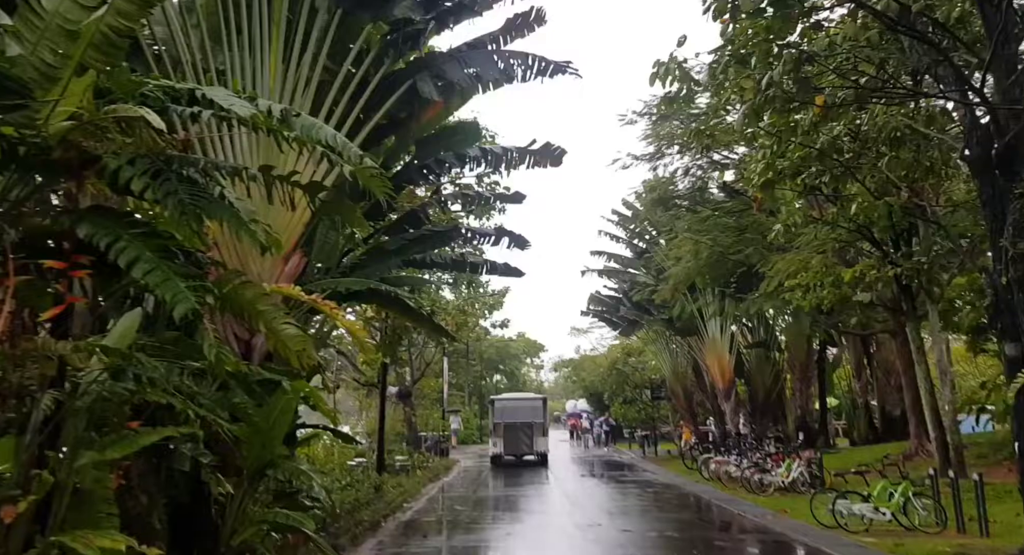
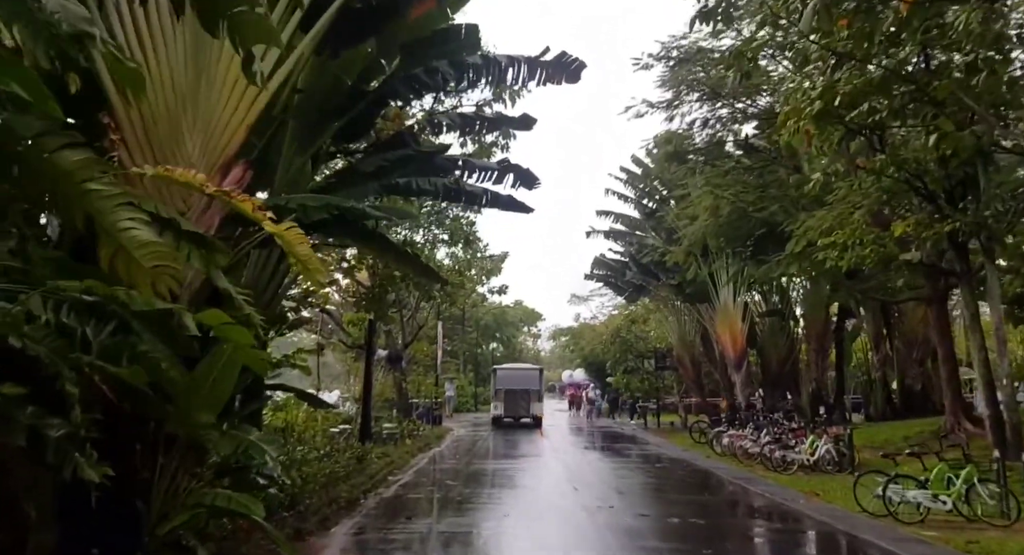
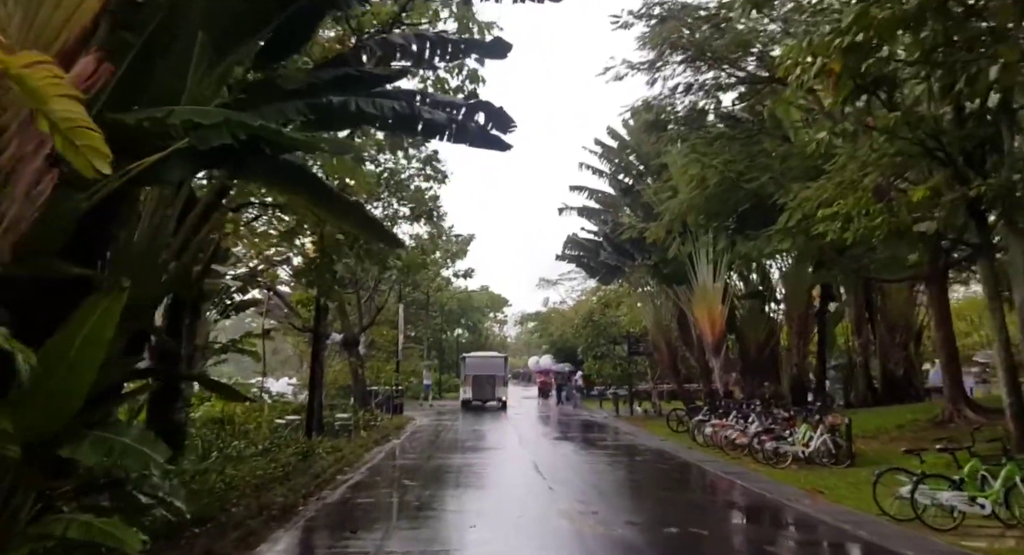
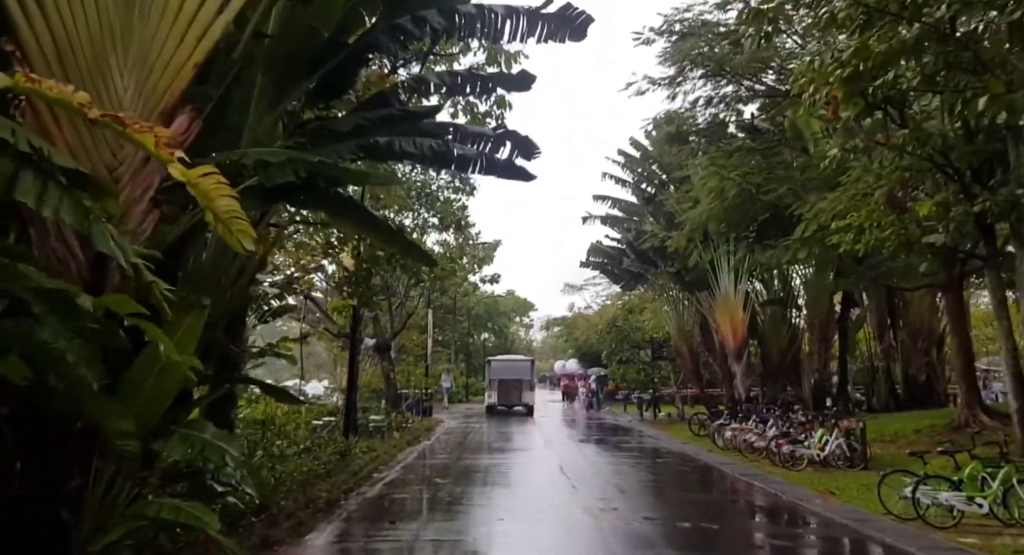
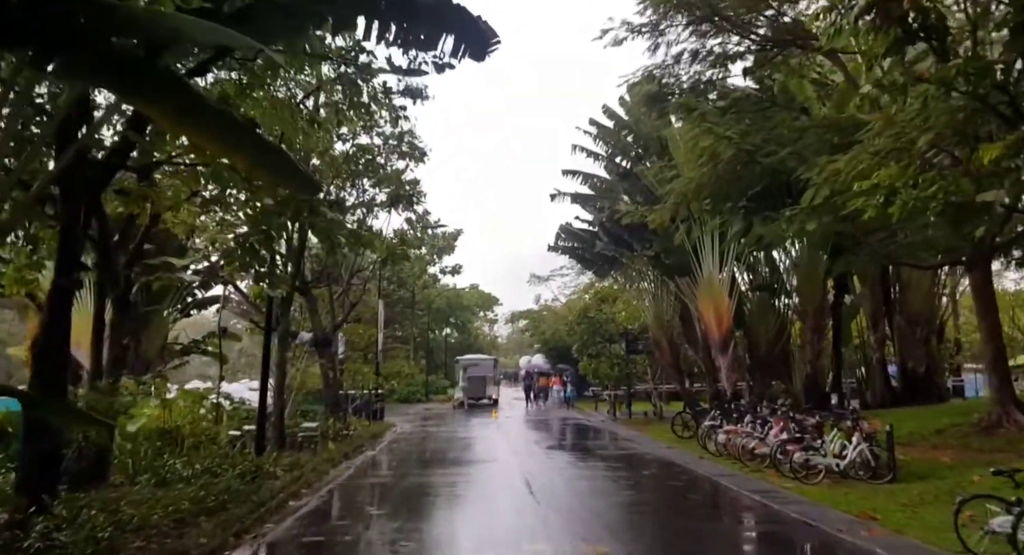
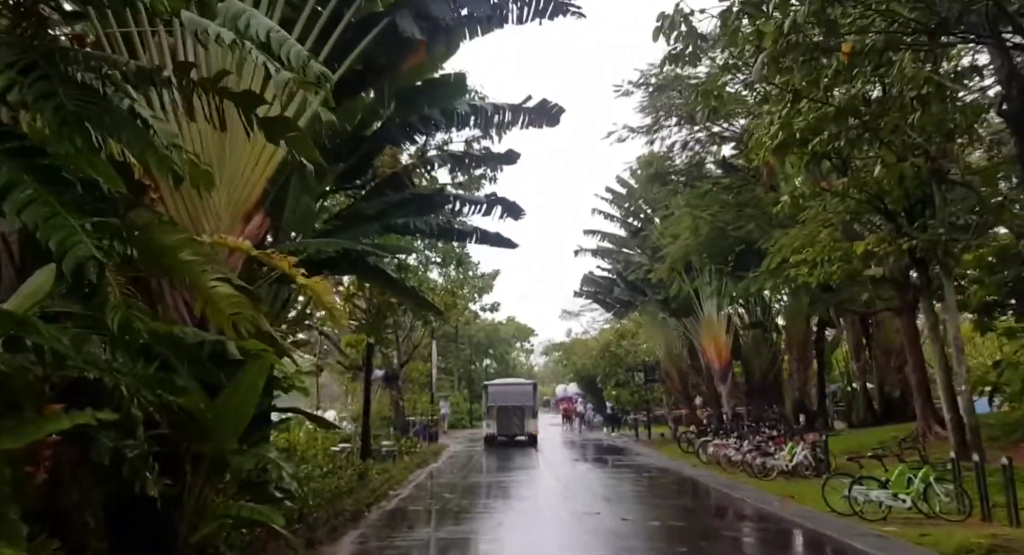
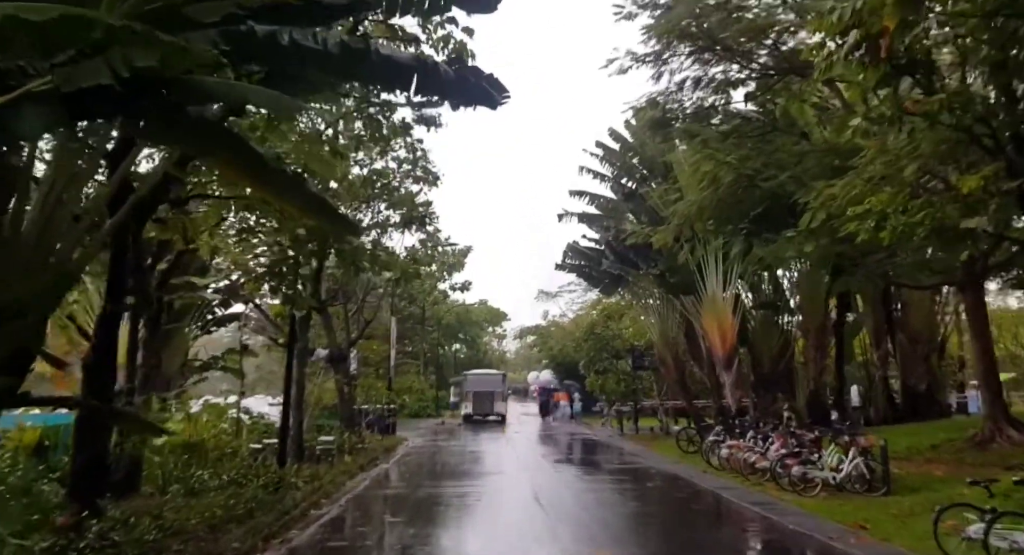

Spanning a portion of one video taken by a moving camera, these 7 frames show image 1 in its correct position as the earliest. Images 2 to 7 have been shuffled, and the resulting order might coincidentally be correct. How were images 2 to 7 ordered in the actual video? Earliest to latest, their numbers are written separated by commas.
6, 2, 4, 3, 7, 5
